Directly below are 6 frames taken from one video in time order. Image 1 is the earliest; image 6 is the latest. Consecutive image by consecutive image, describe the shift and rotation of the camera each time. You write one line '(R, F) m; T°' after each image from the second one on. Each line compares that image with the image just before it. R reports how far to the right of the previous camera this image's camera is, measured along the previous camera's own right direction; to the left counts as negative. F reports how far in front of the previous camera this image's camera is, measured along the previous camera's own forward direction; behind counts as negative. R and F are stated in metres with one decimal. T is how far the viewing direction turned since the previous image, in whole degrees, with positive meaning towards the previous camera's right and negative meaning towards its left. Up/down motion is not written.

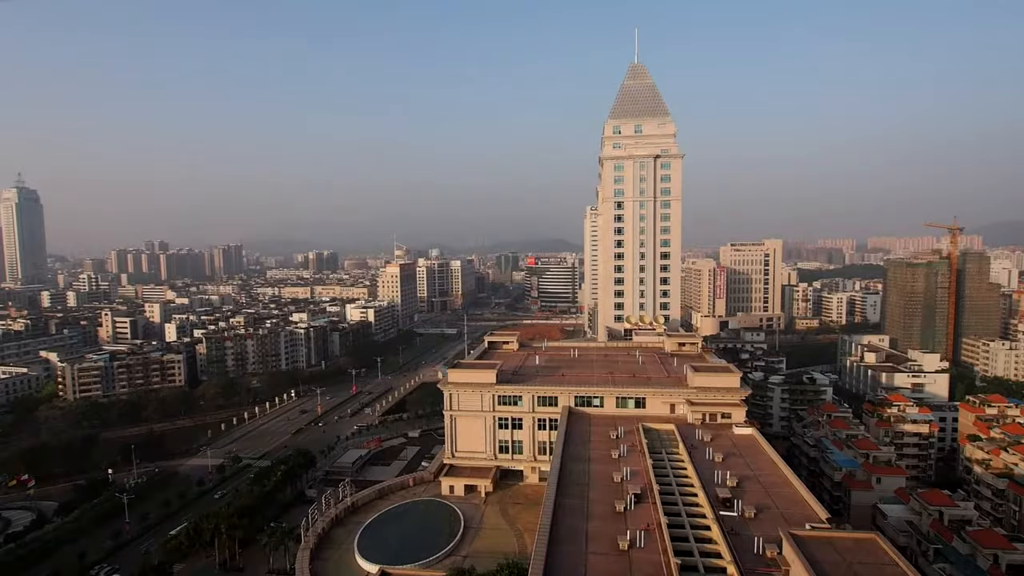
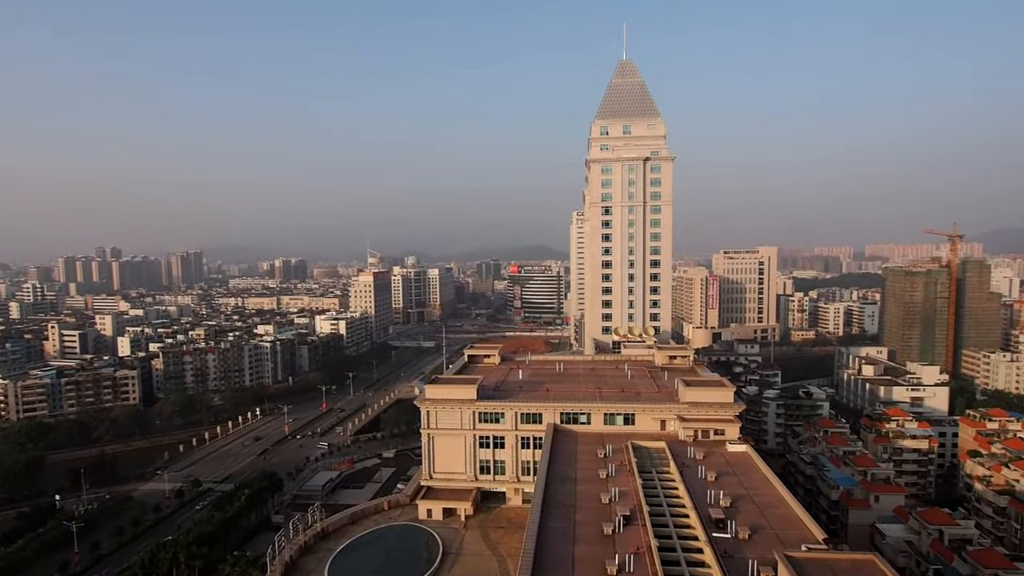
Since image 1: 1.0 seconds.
(-0.3, +1.8) m; +2°
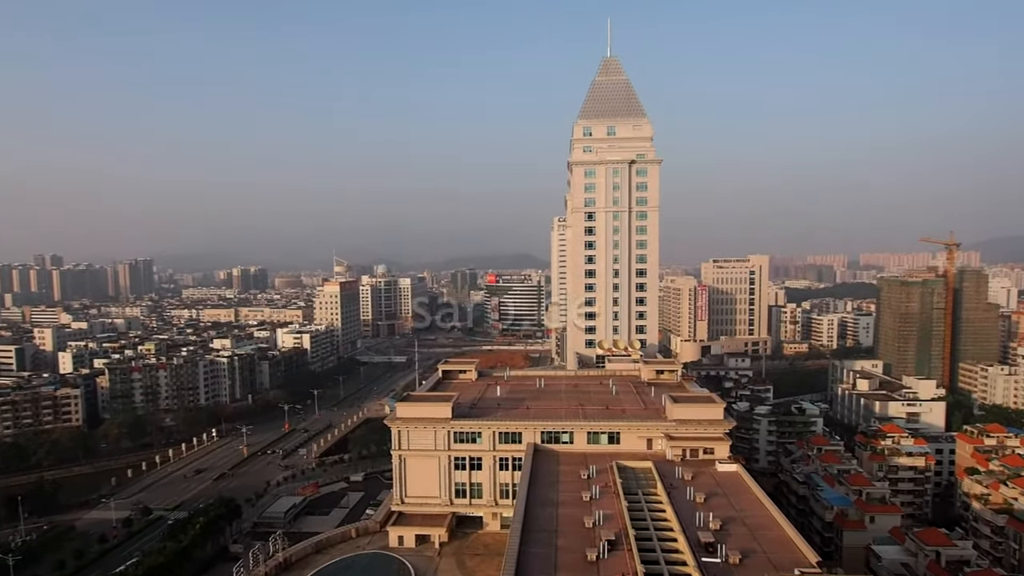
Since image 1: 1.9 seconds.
(-0.1, +1.8) m; +2°
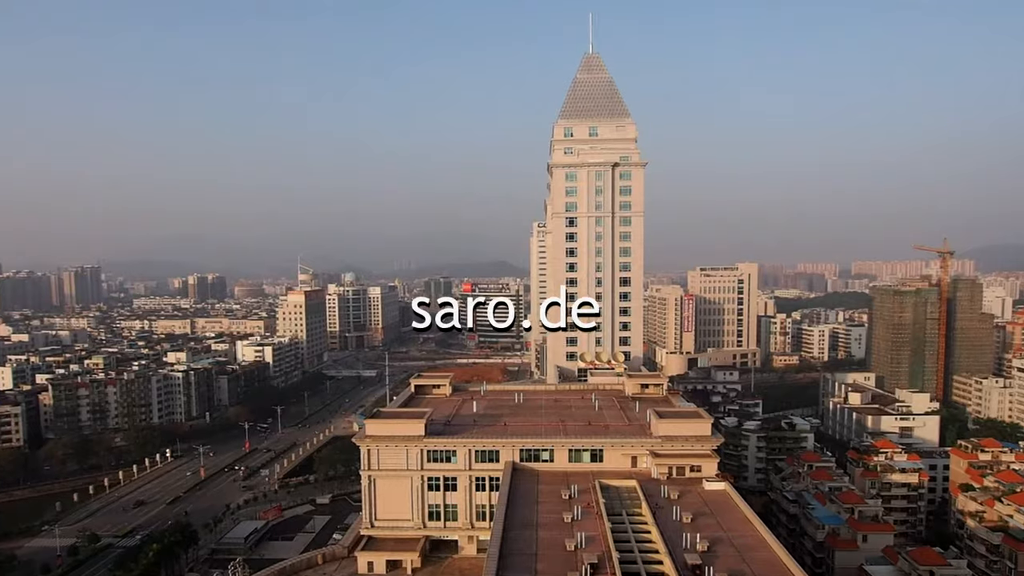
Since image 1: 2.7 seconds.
(+0.1, +1.5) m; +2°
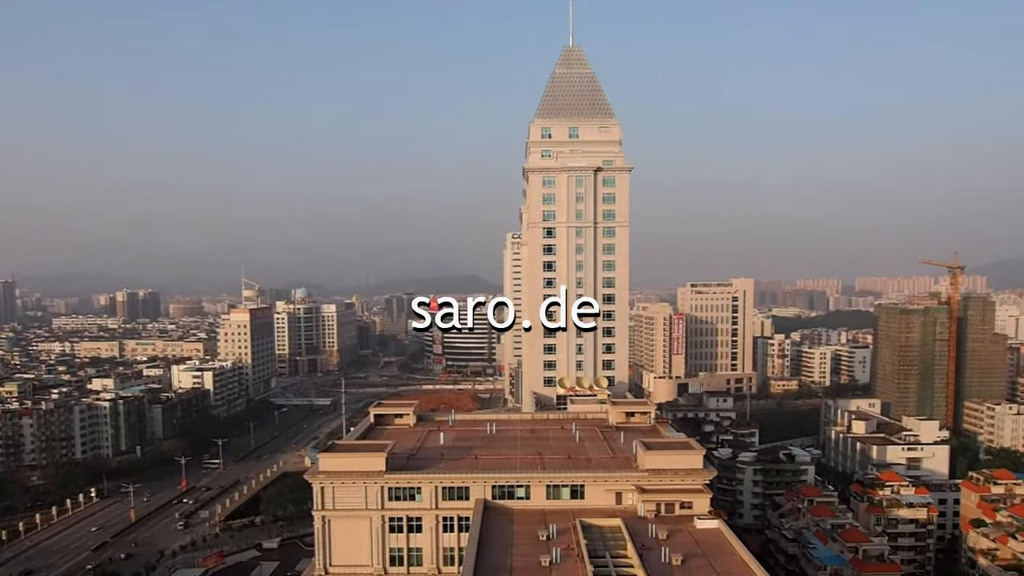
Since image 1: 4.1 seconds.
(+0.2, +2.6) m; +2°
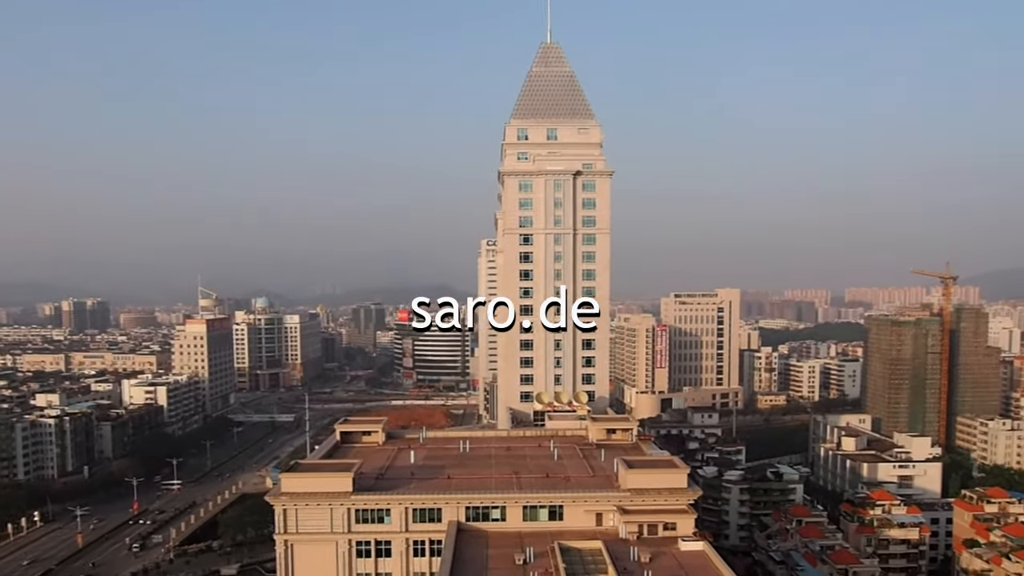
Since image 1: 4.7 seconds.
(+0.3, +1.2) m; +1°
